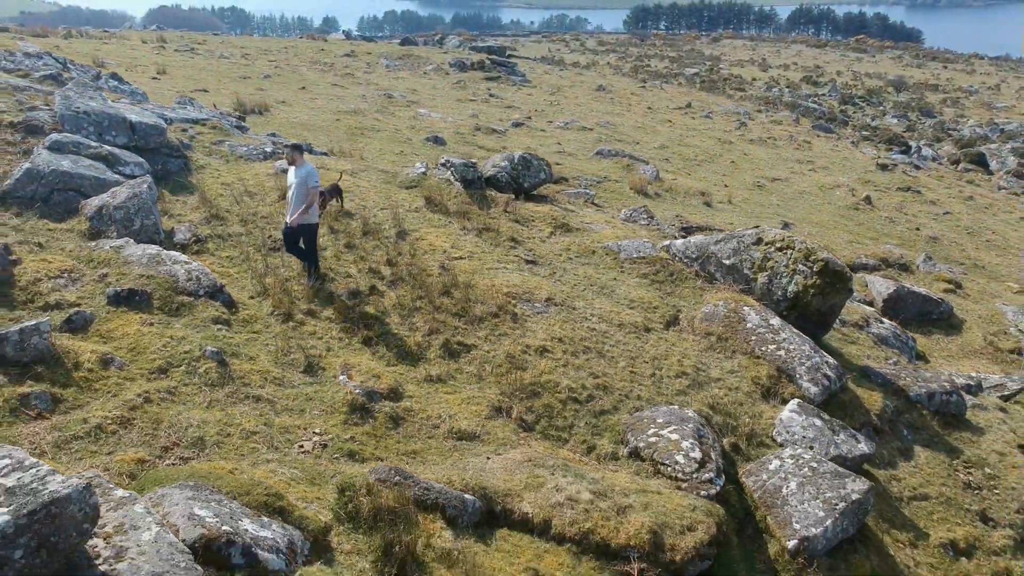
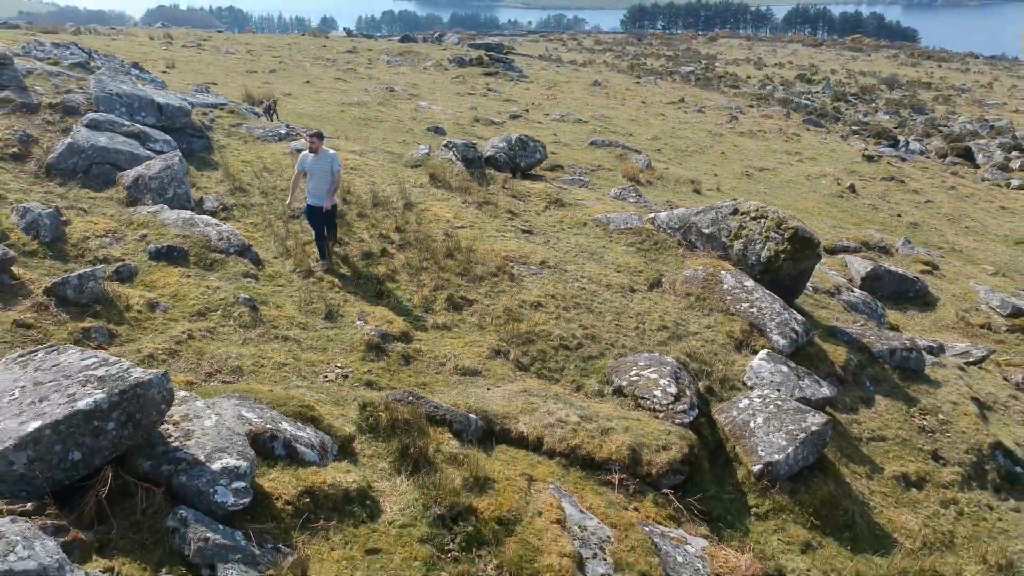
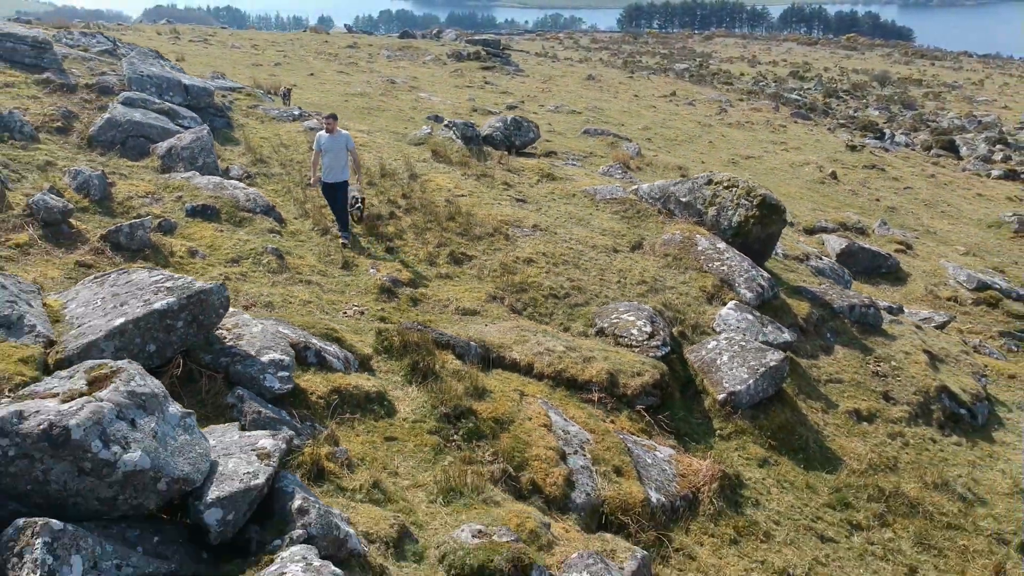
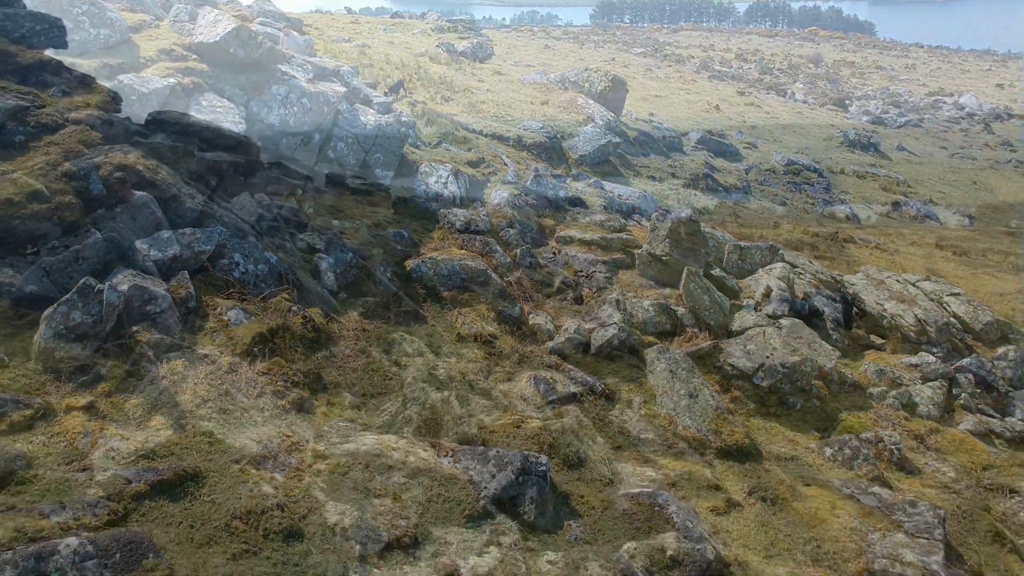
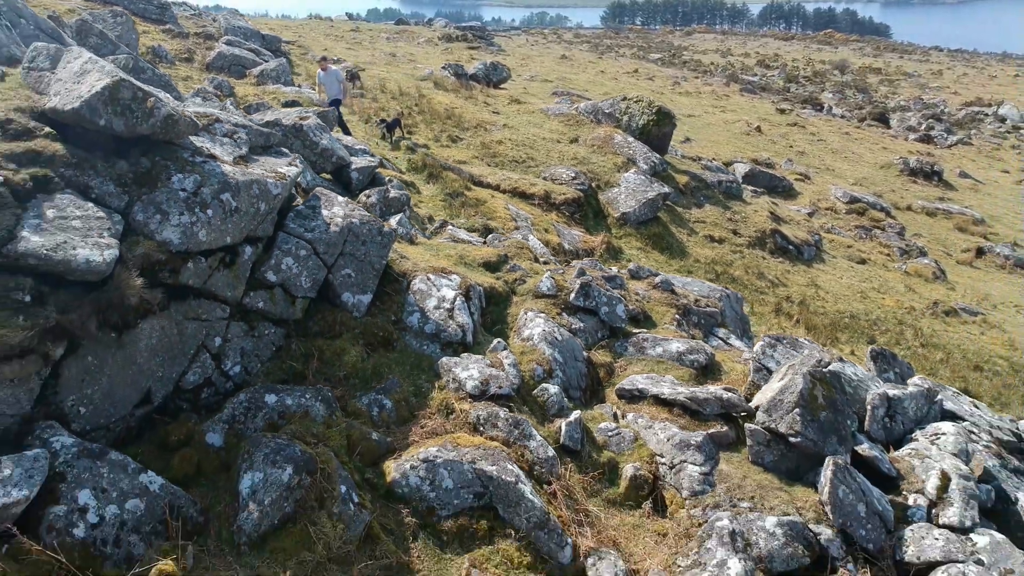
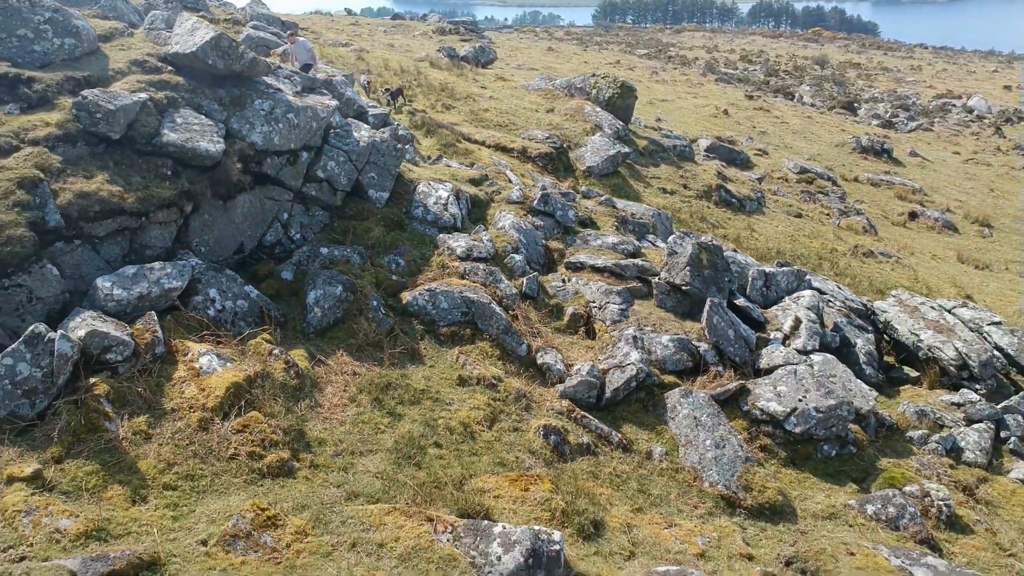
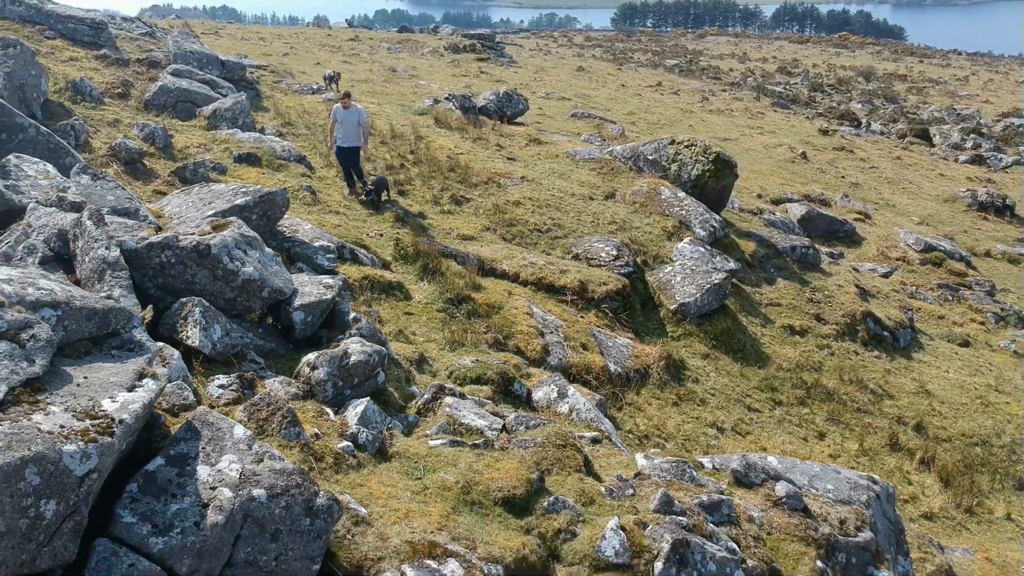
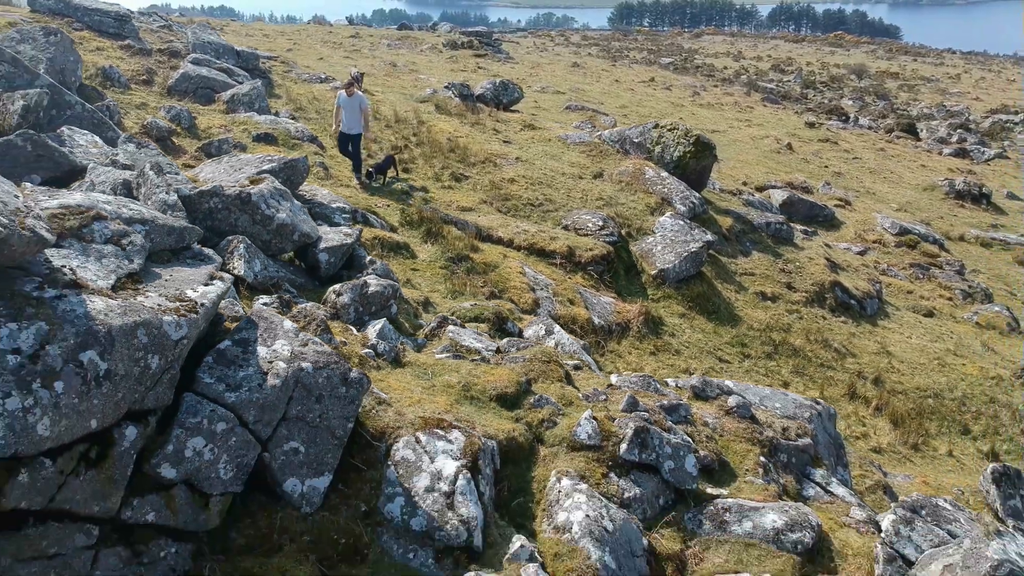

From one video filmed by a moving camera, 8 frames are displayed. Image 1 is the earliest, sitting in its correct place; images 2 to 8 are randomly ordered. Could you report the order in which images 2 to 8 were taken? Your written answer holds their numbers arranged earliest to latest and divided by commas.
2, 3, 7, 8, 5, 6, 4
